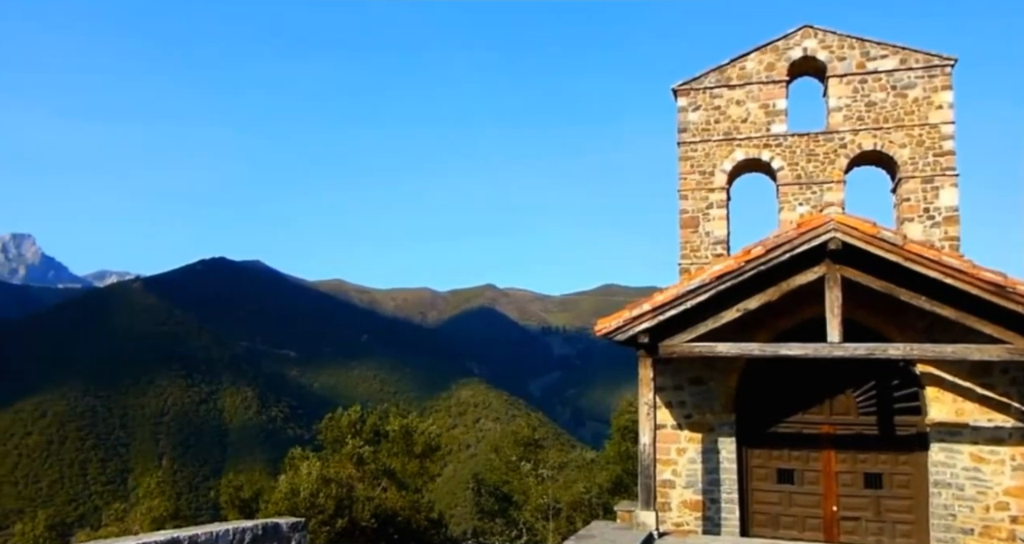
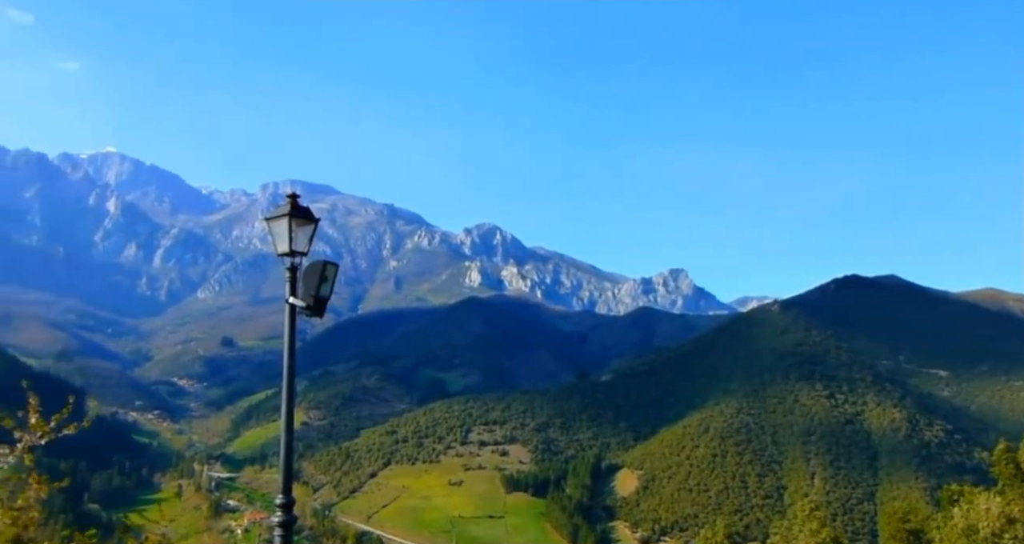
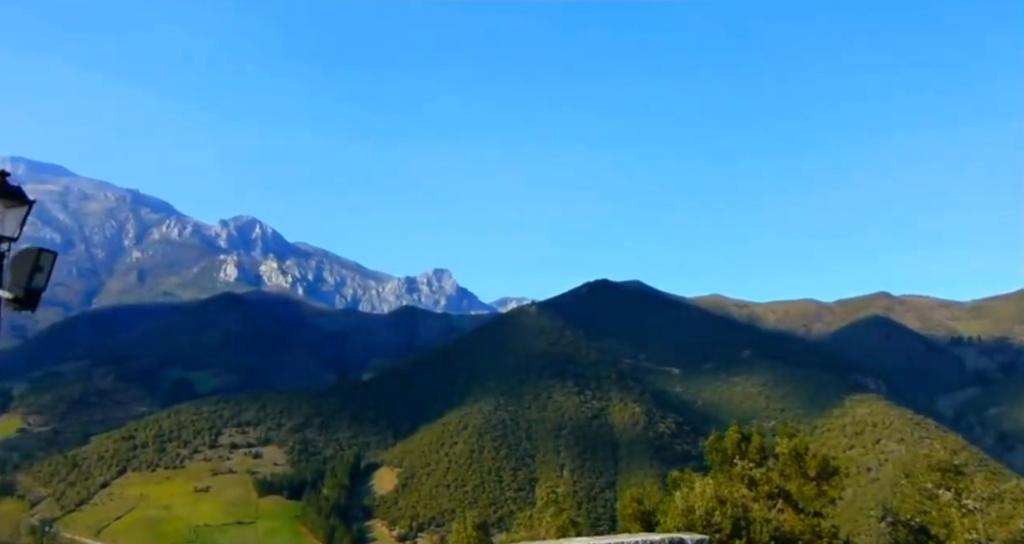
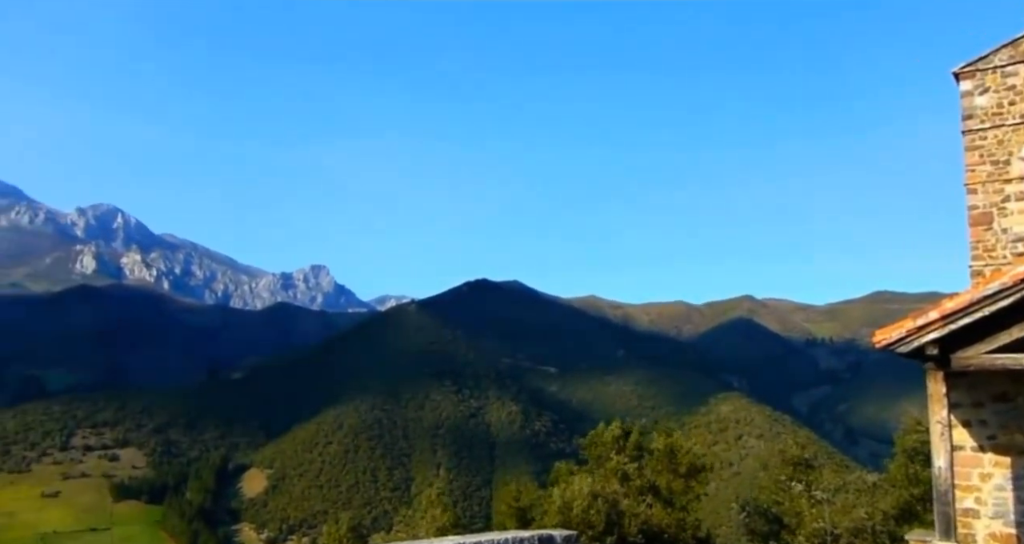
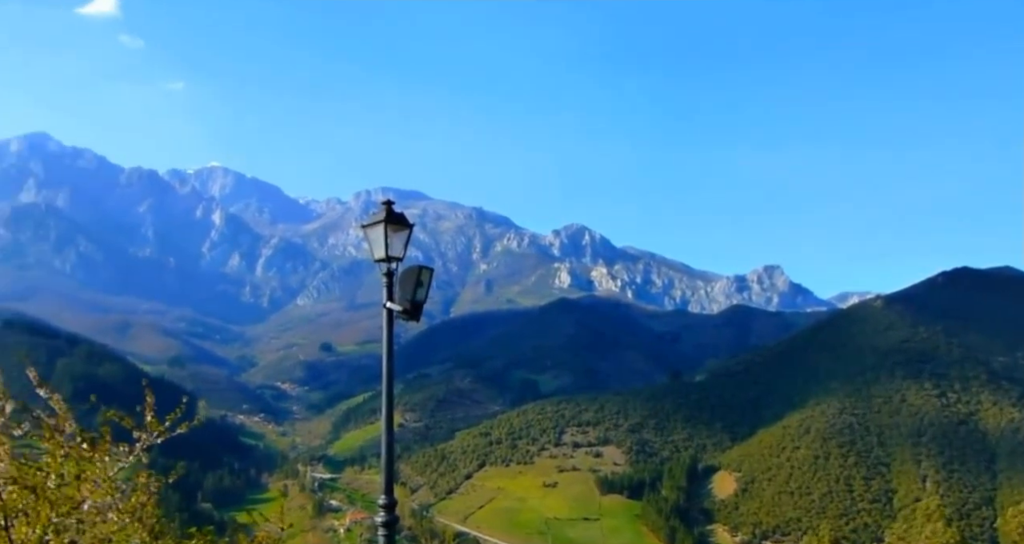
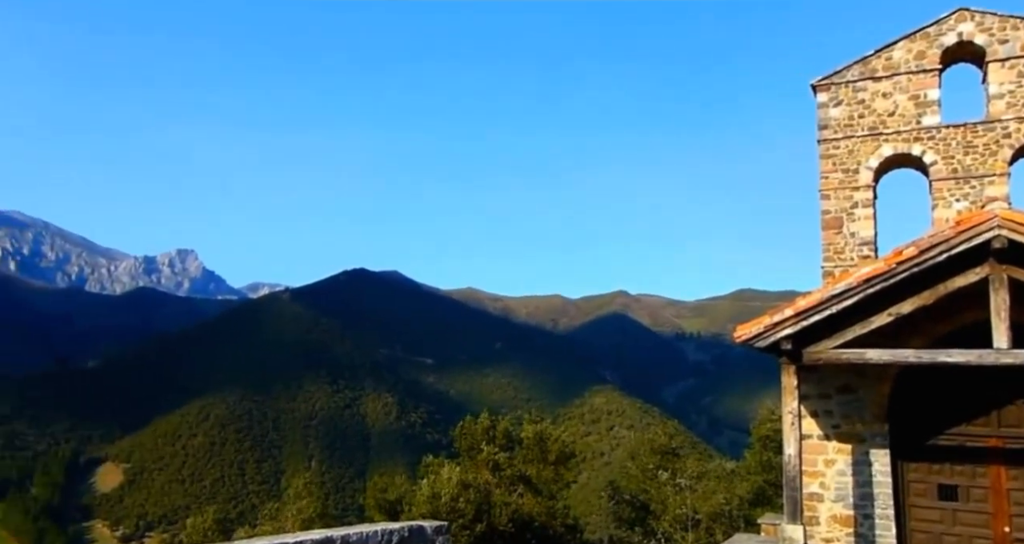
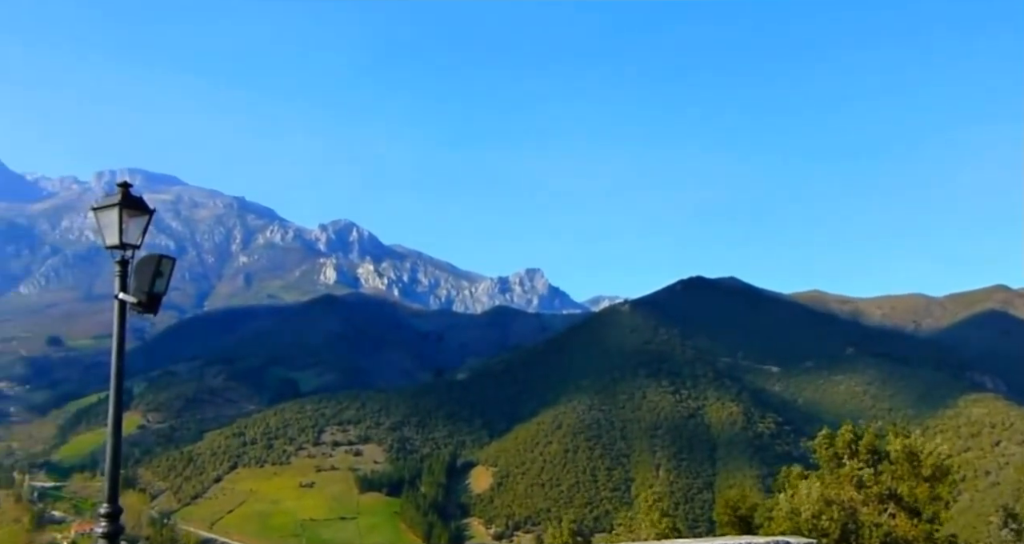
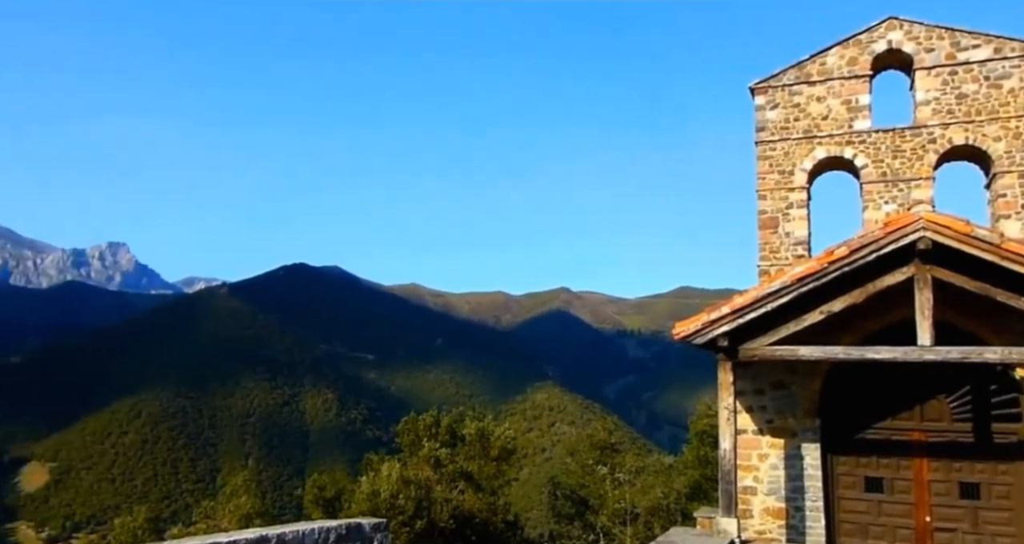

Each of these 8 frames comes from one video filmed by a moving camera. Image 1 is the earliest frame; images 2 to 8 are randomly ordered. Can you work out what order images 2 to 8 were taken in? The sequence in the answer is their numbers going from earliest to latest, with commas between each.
8, 6, 4, 3, 7, 2, 5
